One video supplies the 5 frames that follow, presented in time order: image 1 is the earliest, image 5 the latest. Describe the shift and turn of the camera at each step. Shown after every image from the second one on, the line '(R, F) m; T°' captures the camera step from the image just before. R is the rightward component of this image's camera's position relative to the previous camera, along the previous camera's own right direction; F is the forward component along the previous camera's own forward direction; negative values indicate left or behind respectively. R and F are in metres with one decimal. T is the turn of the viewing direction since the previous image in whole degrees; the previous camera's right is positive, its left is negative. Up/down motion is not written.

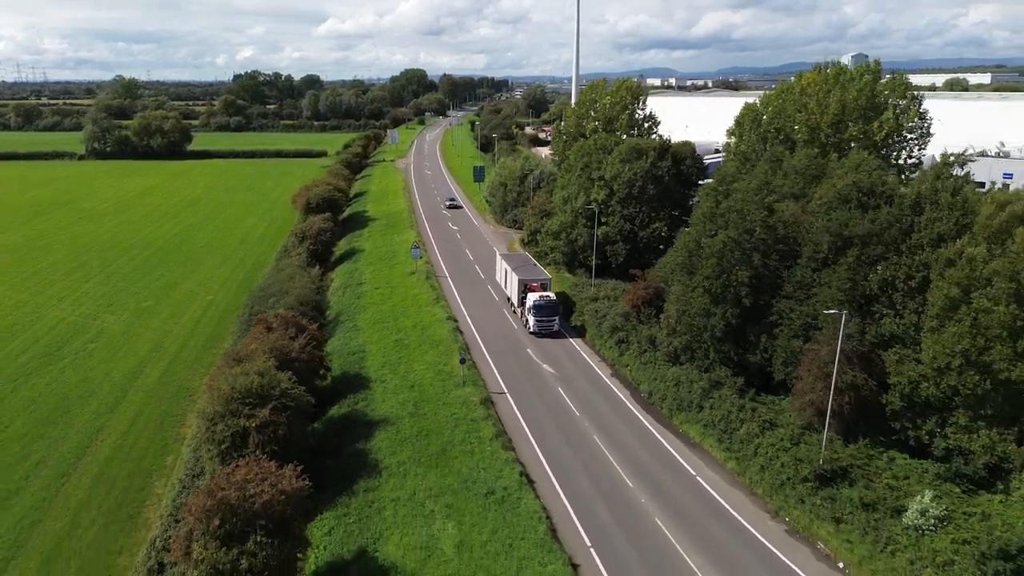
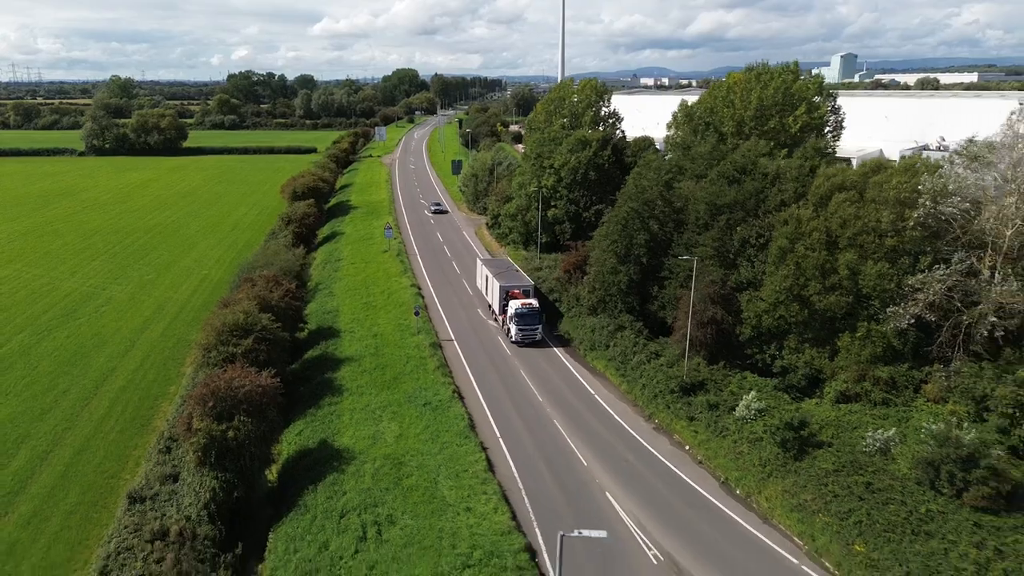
(+2.8, -6.9) m; 0°
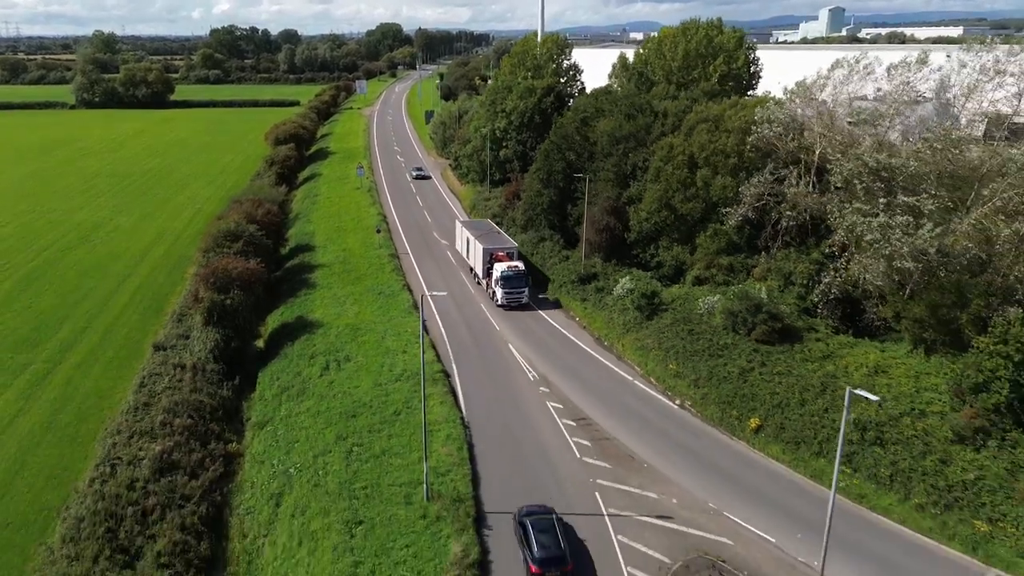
(+3.0, -9.0) m; +1°
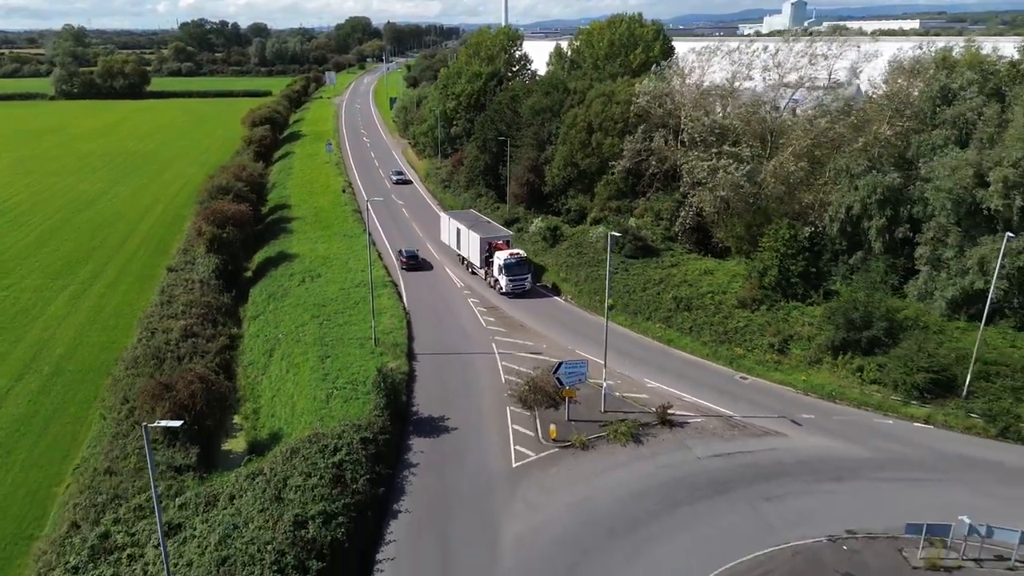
(+2.5, -10.6) m; +2°
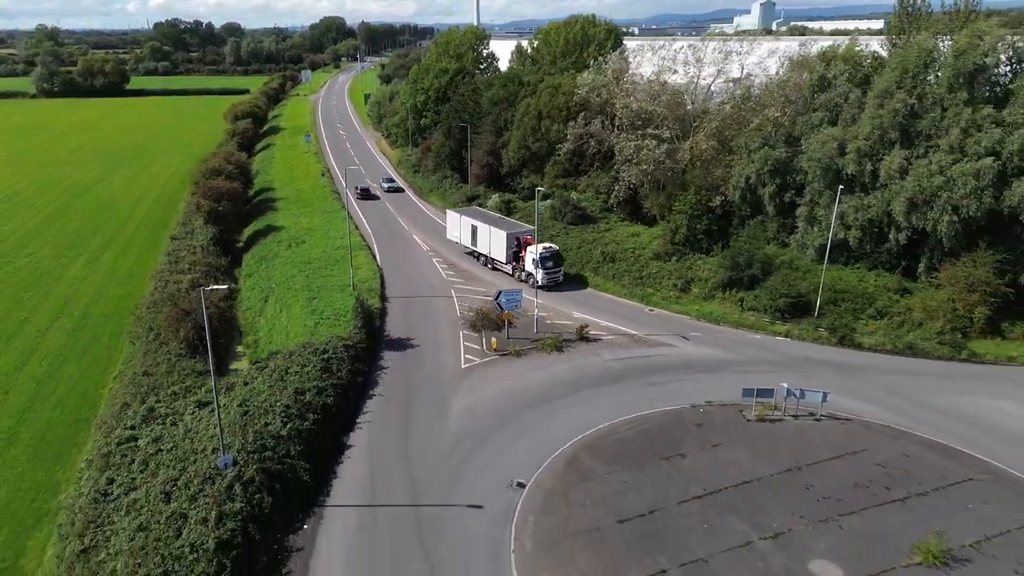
(+1.3, -7.2) m; +2°
